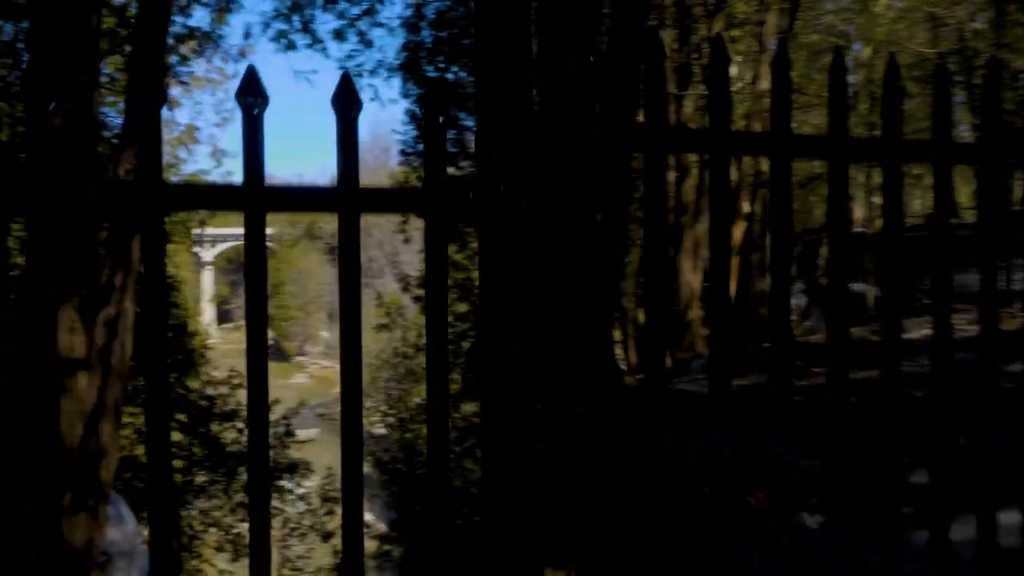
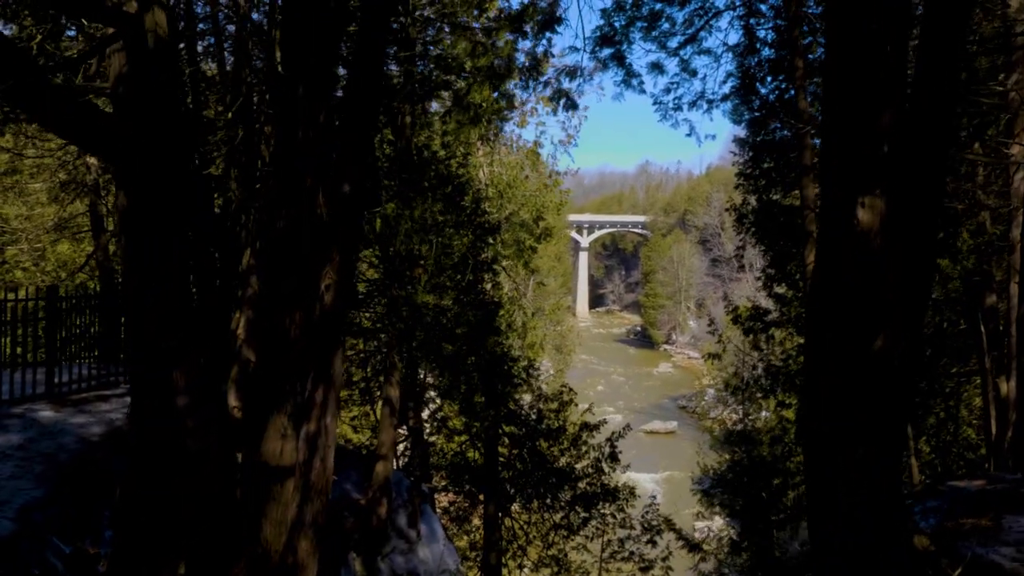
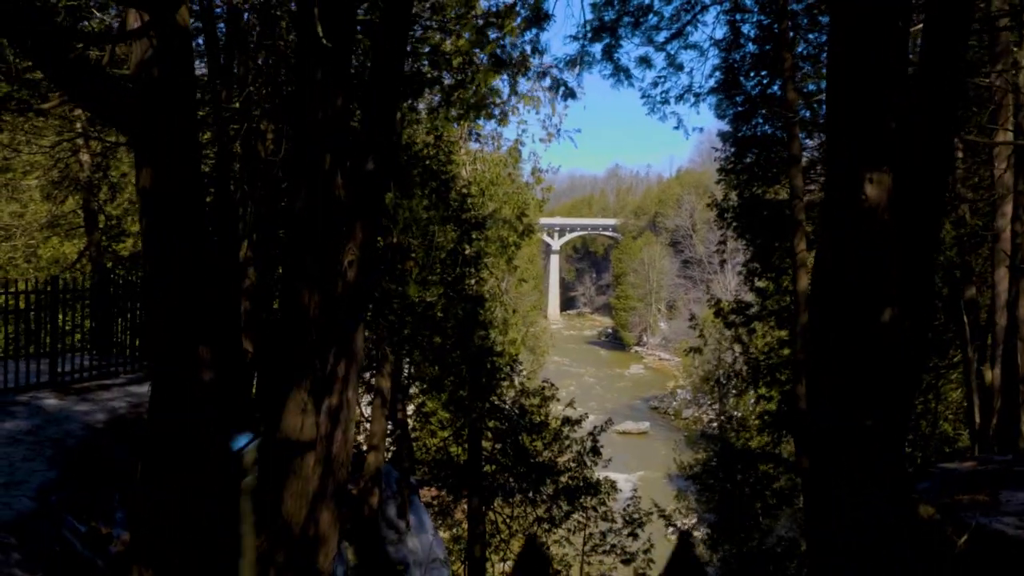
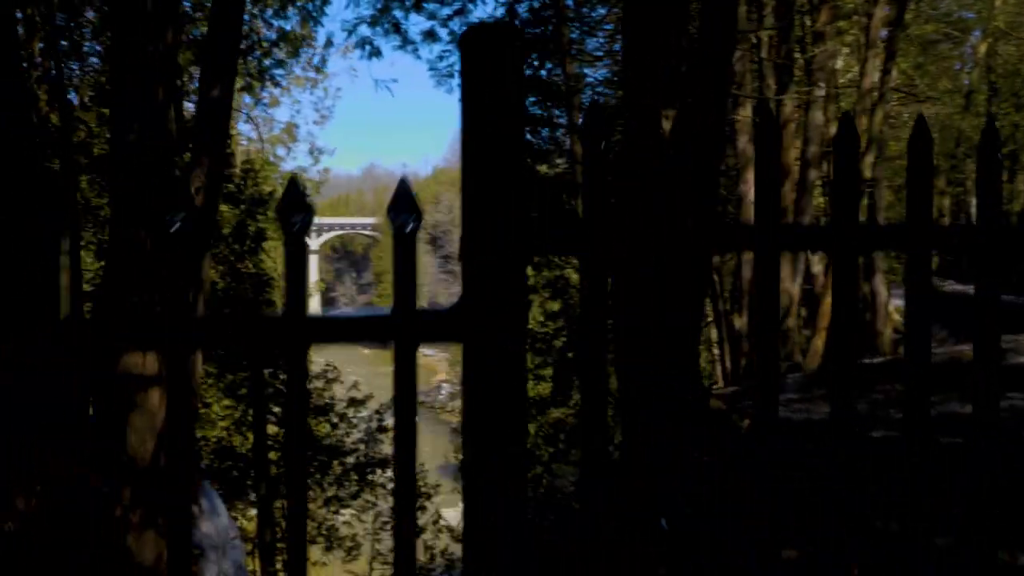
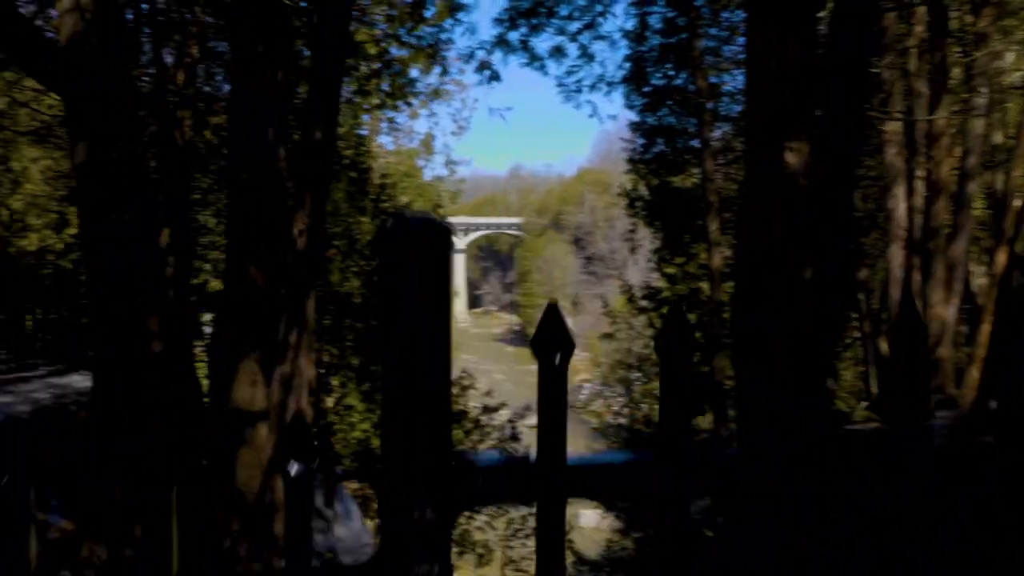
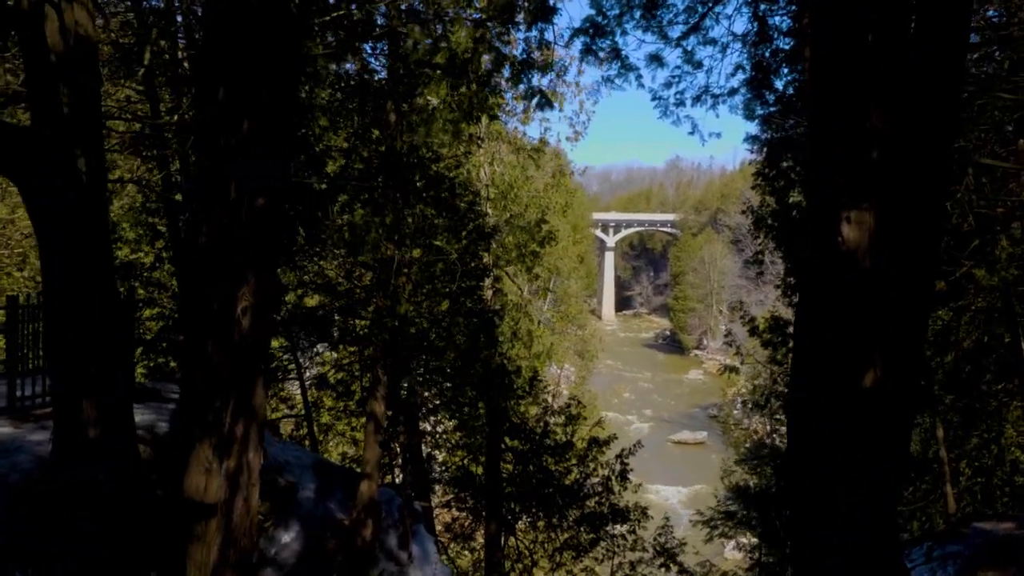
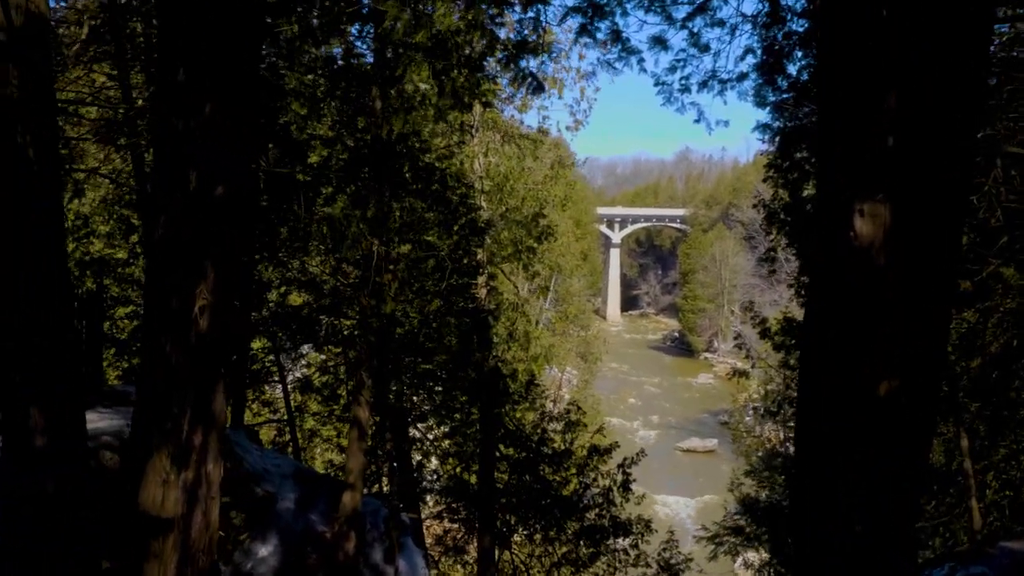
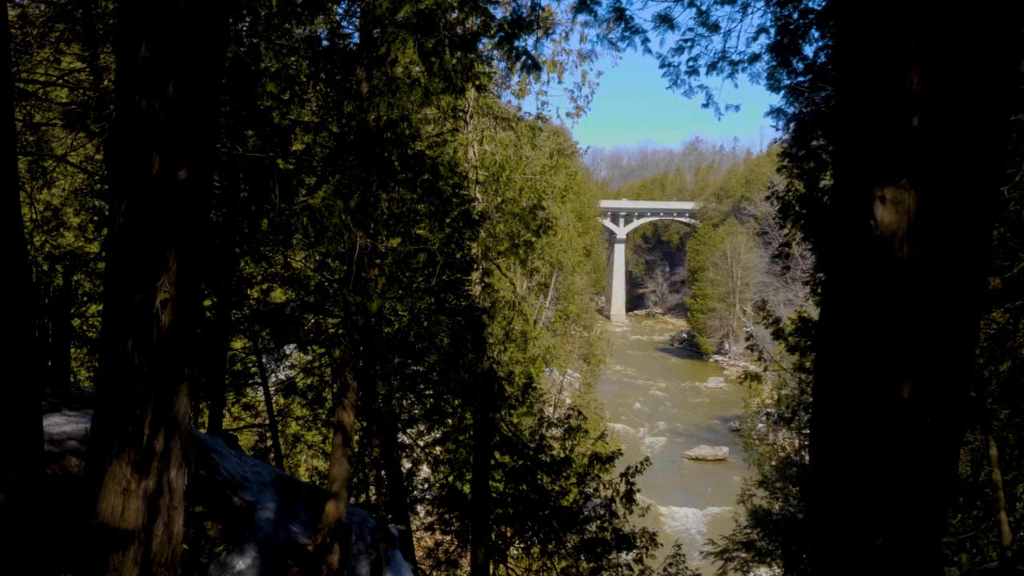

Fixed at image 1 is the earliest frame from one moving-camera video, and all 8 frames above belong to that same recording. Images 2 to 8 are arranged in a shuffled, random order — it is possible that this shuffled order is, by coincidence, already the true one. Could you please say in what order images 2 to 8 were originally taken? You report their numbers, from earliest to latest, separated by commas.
4, 5, 3, 2, 6, 7, 8
